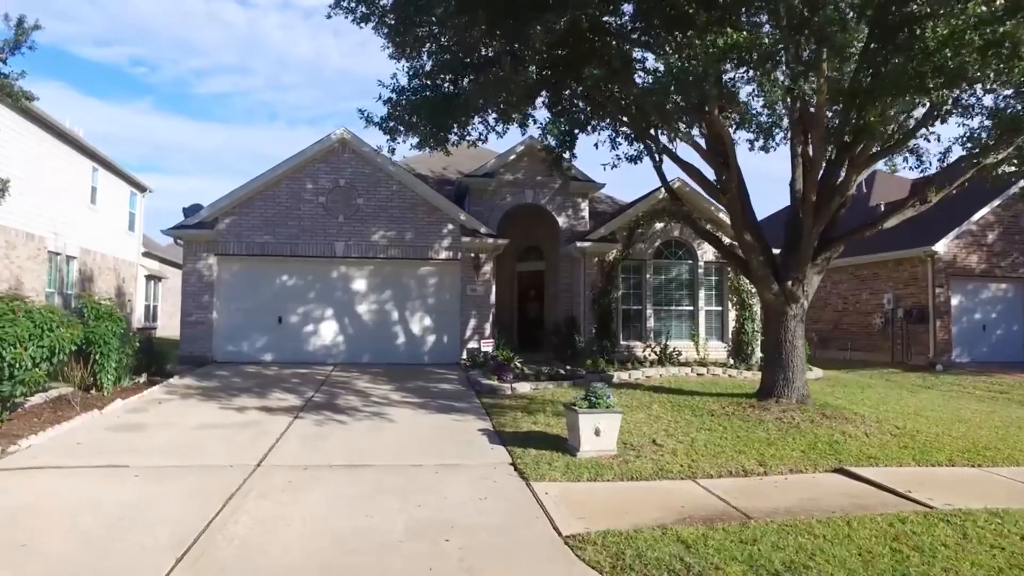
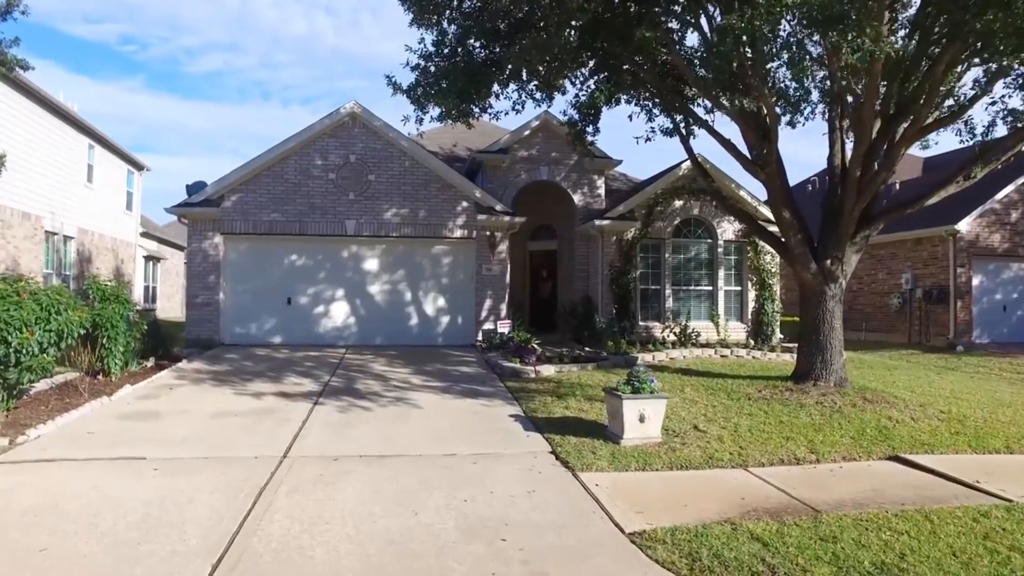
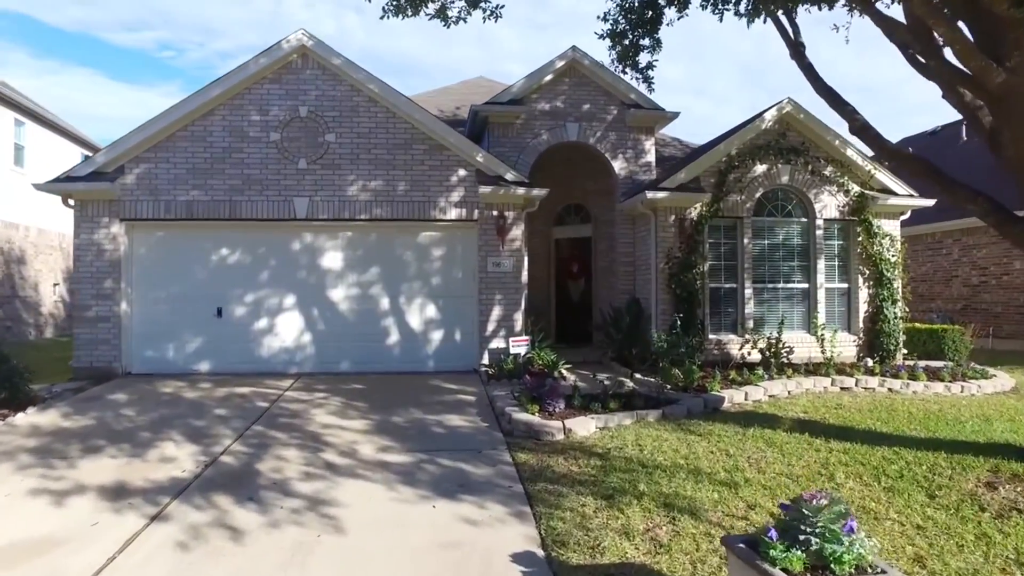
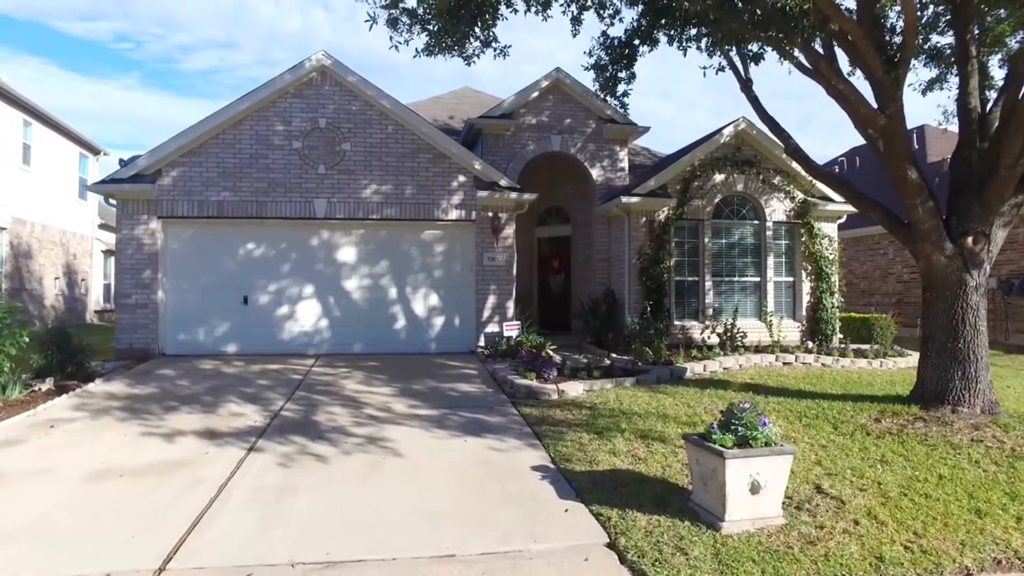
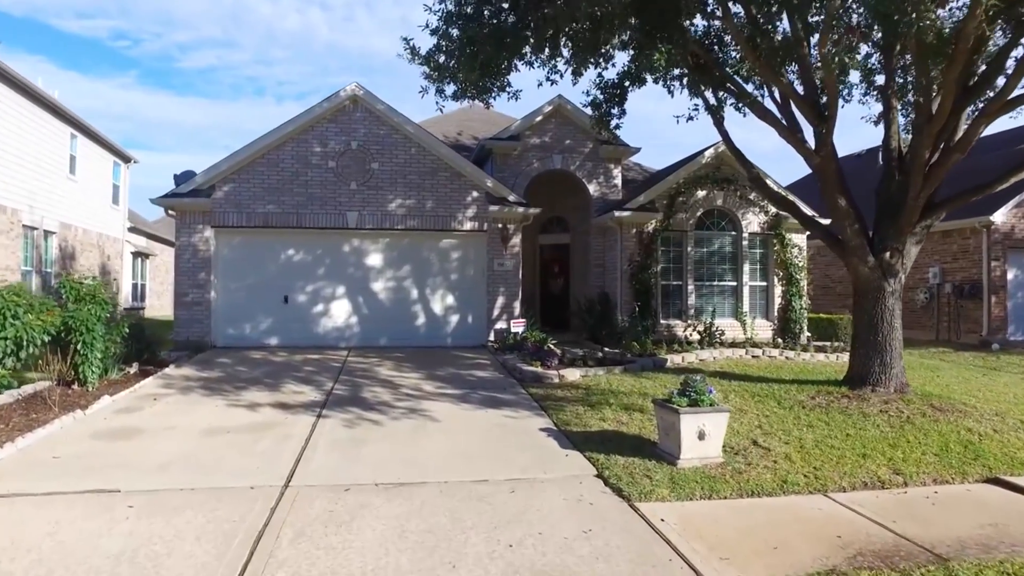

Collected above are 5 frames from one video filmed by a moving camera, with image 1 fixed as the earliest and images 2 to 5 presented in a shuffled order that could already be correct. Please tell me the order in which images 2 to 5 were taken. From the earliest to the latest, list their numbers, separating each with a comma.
2, 5, 4, 3
